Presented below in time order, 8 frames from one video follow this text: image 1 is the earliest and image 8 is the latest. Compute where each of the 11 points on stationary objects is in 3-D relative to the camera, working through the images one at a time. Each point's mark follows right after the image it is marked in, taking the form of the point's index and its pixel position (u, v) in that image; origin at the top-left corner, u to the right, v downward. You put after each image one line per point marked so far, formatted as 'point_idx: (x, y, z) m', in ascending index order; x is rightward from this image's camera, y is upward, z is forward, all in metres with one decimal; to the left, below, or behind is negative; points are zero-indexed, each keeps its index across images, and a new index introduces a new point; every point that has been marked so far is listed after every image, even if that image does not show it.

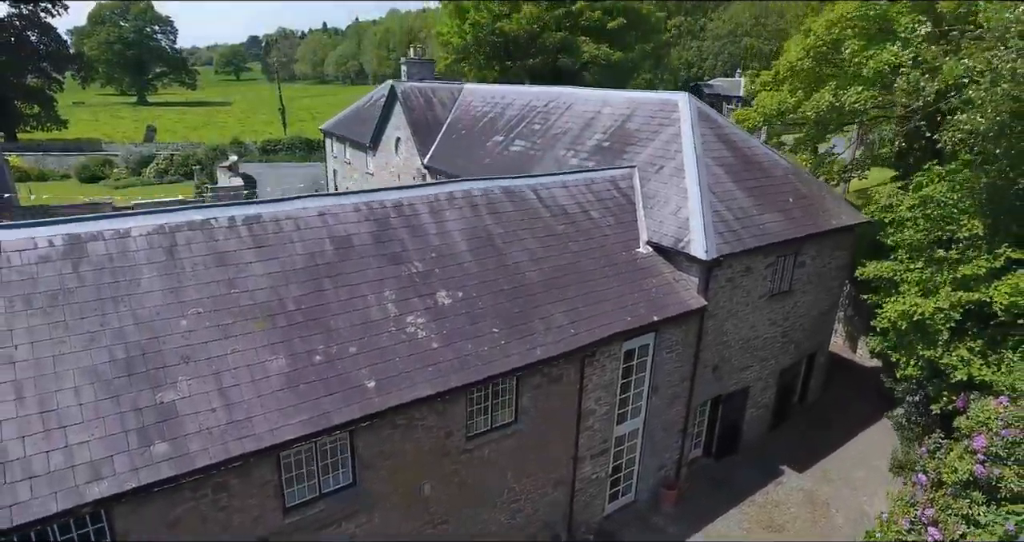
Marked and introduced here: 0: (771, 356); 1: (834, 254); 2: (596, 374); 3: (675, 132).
0: (+8.0, -2.6, +13.7) m
1: (+10.1, +0.5, +14.0) m
2: (+1.9, -2.3, +10.1) m
3: (+5.0, +4.3, +13.8) m
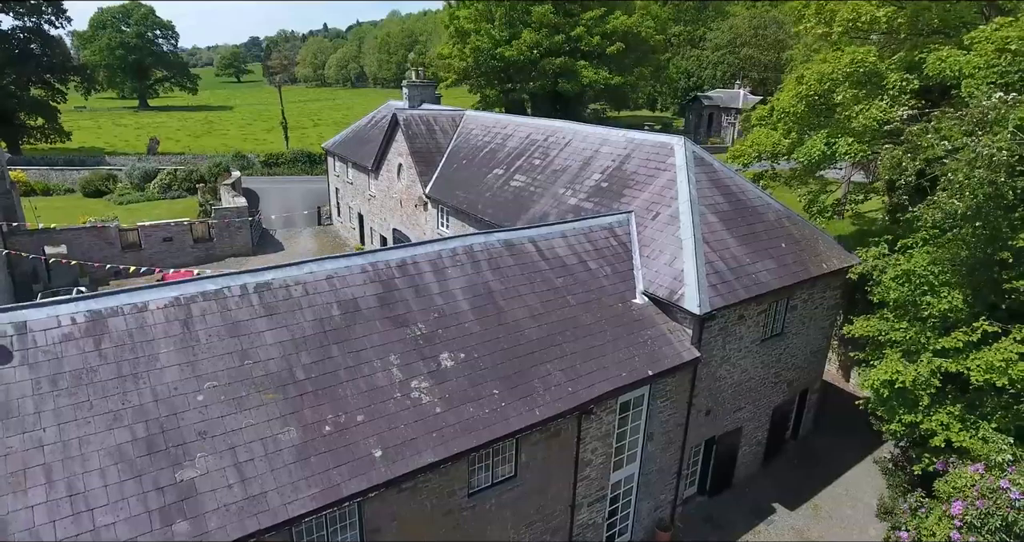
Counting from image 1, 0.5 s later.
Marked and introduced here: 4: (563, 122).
0: (+8.0, -4.0, +14.1) m
1: (+10.1, -0.8, +14.4) m
2: (+1.9, -3.7, +10.5) m
3: (+5.0, +3.0, +14.2) m
4: (+2.2, +6.4, +19.1) m
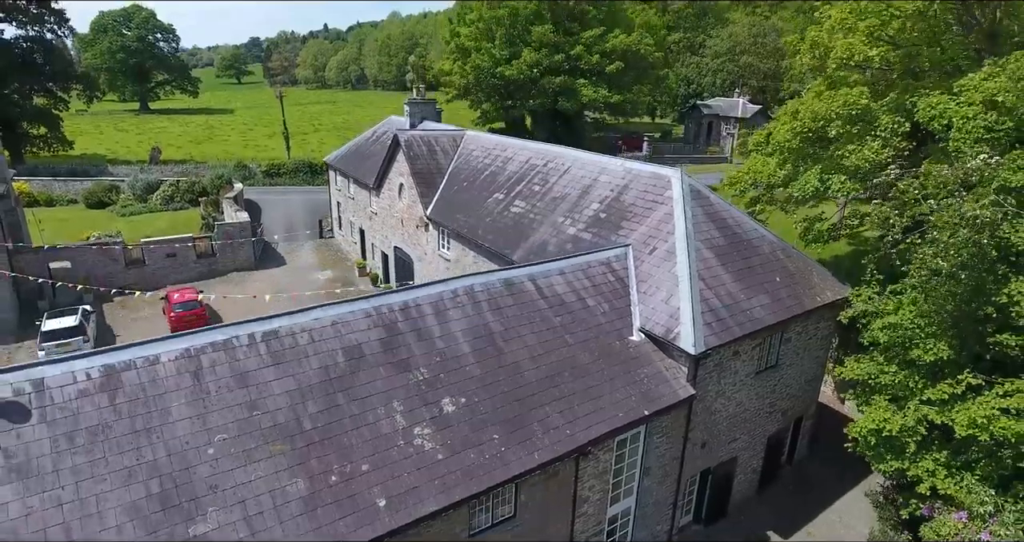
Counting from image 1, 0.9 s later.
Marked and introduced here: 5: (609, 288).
0: (+8.0, -5.0, +14.4) m
1: (+10.1, -1.9, +14.7) m
2: (+1.9, -4.7, +10.8) m
3: (+5.0, +1.9, +14.5) m
4: (+2.2, +5.3, +19.4) m
5: (+2.8, -0.5, +13.0) m
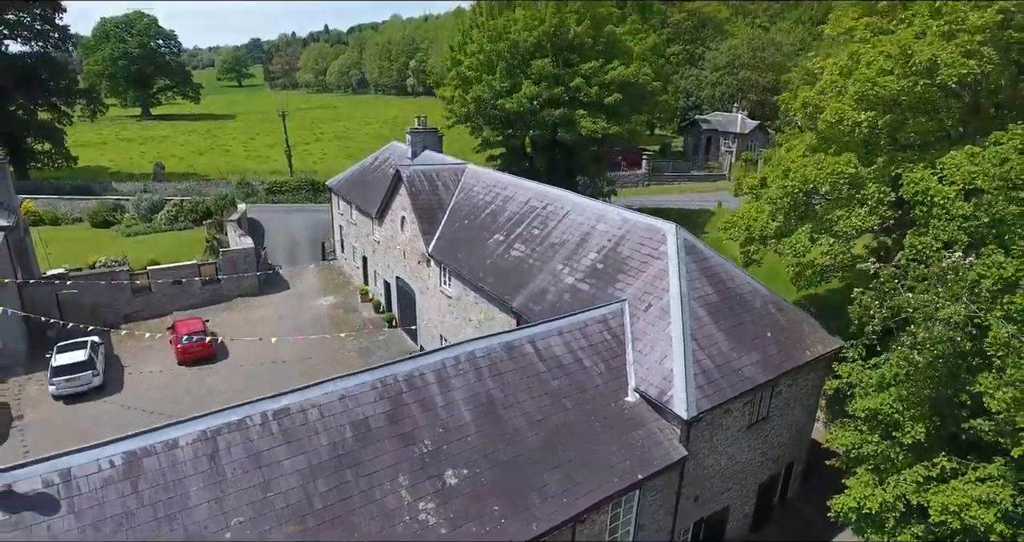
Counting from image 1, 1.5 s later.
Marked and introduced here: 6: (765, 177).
0: (+8.0, -6.8, +14.9) m
1: (+10.1, -3.7, +15.1) m
2: (+1.9, -6.5, +11.2) m
3: (+5.0, +0.1, +14.9) m
4: (+2.2, +3.5, +19.9) m
5: (+2.8, -2.3, +13.5) m
6: (+11.4, +4.2, +20.1) m
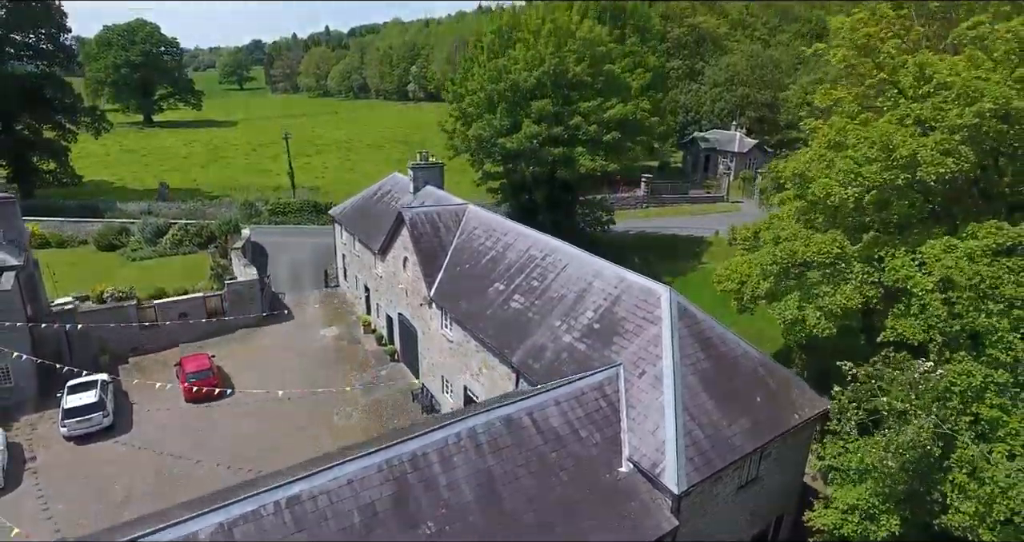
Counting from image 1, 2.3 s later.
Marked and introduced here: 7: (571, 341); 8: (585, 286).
0: (+7.9, -9.1, +15.4) m
1: (+10.1, -6.0, +15.7) m
2: (+1.8, -8.8, +11.8) m
3: (+5.0, -2.2, +15.5) m
4: (+2.2, +1.3, +20.4) m
5: (+2.8, -4.6, +14.1) m
6: (+11.4, +1.9, +20.6) m
7: (+2.3, -2.7, +17.1) m
8: (+3.0, -0.6, +18.4) m
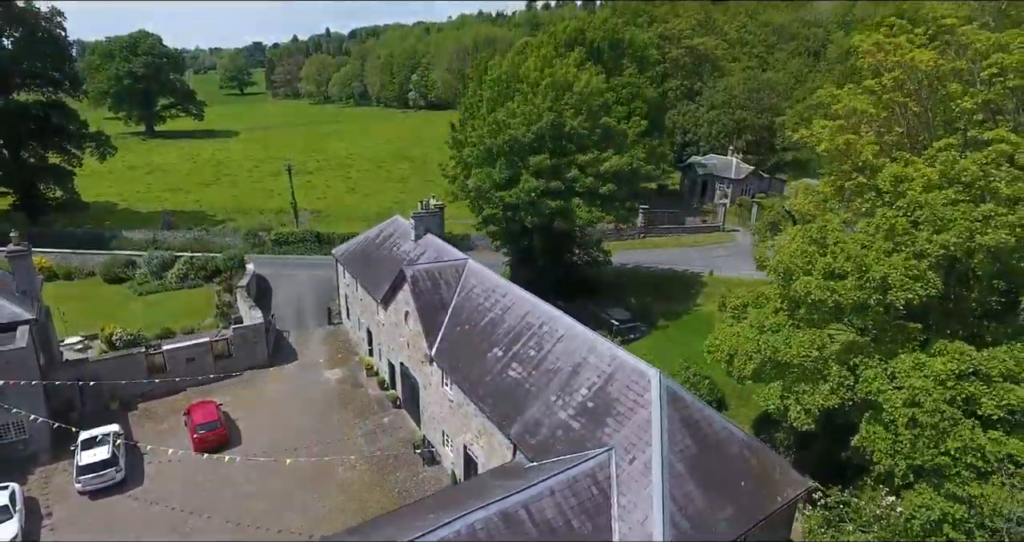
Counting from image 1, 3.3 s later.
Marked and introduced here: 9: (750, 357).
0: (+7.8, -12.3, +16.3) m
1: (+10.0, -9.2, +16.5) m
2: (+1.7, -12.0, +12.7) m
3: (+4.9, -5.4, +16.3) m
4: (+2.1, -1.9, +21.2) m
5: (+2.7, -7.8, +14.9) m
6: (+11.3, -1.3, +21.4) m
7: (+2.2, -5.9, +17.9) m
8: (+2.9, -3.9, +19.2) m
9: (+10.3, -3.3, +19.2) m
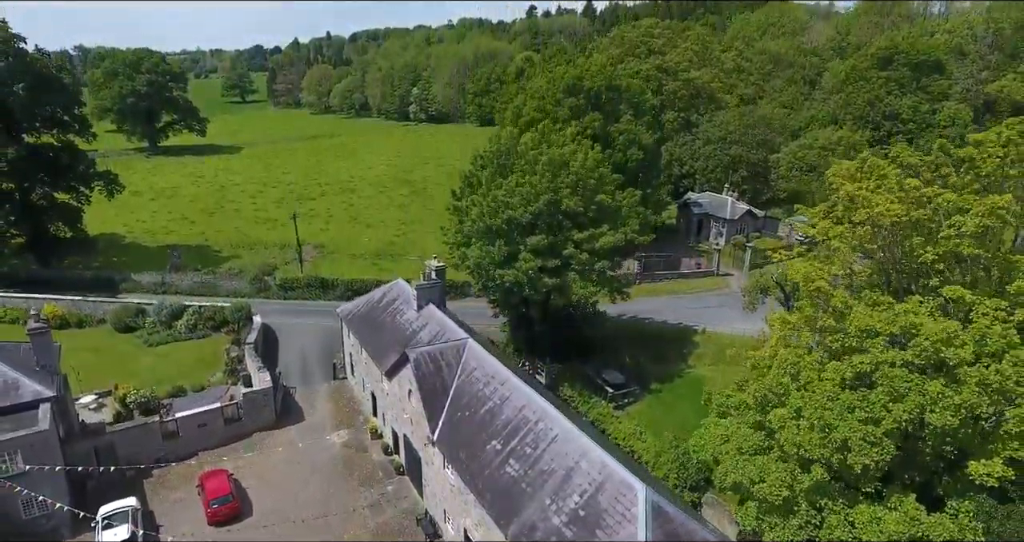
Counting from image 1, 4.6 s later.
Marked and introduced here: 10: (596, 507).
0: (+7.7, -17.4, +17.6) m
1: (+9.8, -14.3, +17.9) m
2: (+1.6, -17.1, +14.0) m
3: (+4.8, -10.5, +17.7) m
4: (+2.0, -7.0, +22.6) m
5: (+2.6, -12.9, +16.3) m
6: (+11.2, -6.4, +22.8) m
7: (+2.0, -11.0, +19.3) m
8: (+2.8, -8.9, +20.5) m
9: (+10.2, -8.4, +20.5) m
10: (+3.6, -10.0, +19.0) m
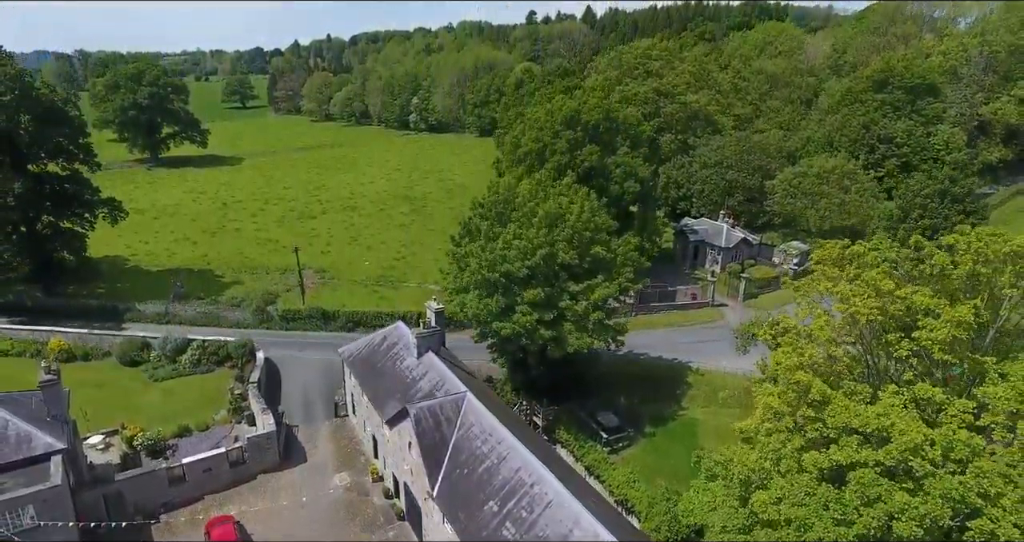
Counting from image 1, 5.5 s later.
0: (+7.5, -21.1, +18.6) m
1: (+9.6, -17.9, +18.8) m
2: (+1.4, -20.8, +14.9) m
3: (+4.6, -14.1, +18.6) m
4: (+1.8, -10.6, +23.5) m
5: (+2.4, -16.6, +17.2) m
6: (+11.0, -10.0, +23.7) m
7: (+1.8, -14.6, +20.2) m
8: (+2.6, -12.6, +21.4) m
9: (+10.0, -12.0, +21.4) m
10: (+3.5, -13.7, +19.9) m
